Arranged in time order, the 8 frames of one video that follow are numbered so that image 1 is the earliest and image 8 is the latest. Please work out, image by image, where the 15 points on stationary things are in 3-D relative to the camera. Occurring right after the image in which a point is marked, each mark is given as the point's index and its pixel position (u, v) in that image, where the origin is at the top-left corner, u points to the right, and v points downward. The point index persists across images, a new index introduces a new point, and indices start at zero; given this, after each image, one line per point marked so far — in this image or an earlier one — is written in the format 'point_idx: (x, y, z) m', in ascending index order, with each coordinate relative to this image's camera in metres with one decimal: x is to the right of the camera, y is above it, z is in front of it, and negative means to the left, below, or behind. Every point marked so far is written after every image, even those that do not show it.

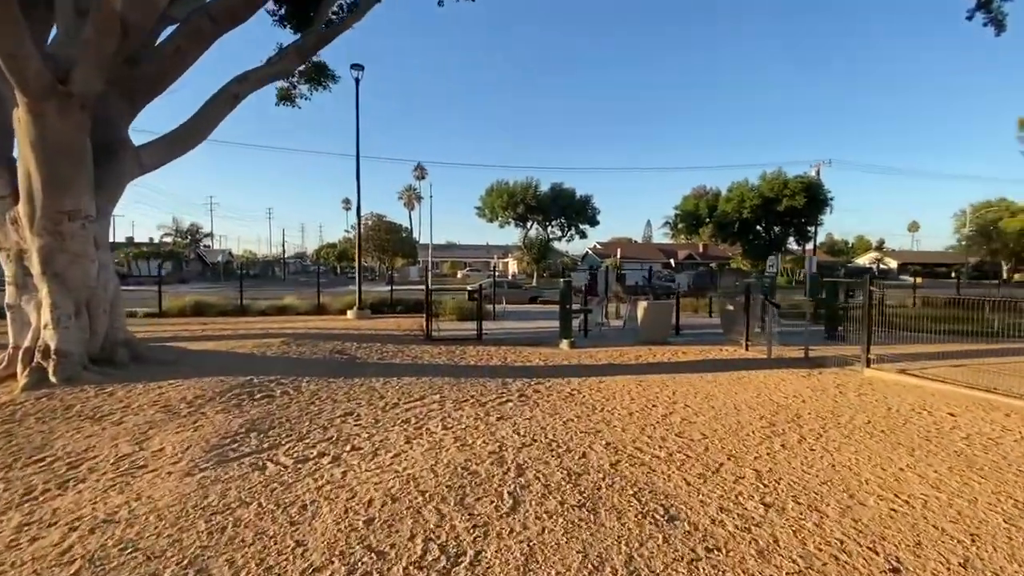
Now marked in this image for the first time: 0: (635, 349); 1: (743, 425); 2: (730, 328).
0: (+3.1, -1.6, +12.2) m
1: (+2.9, -1.7, +6.0) m
2: (+6.6, -1.3, +14.5) m
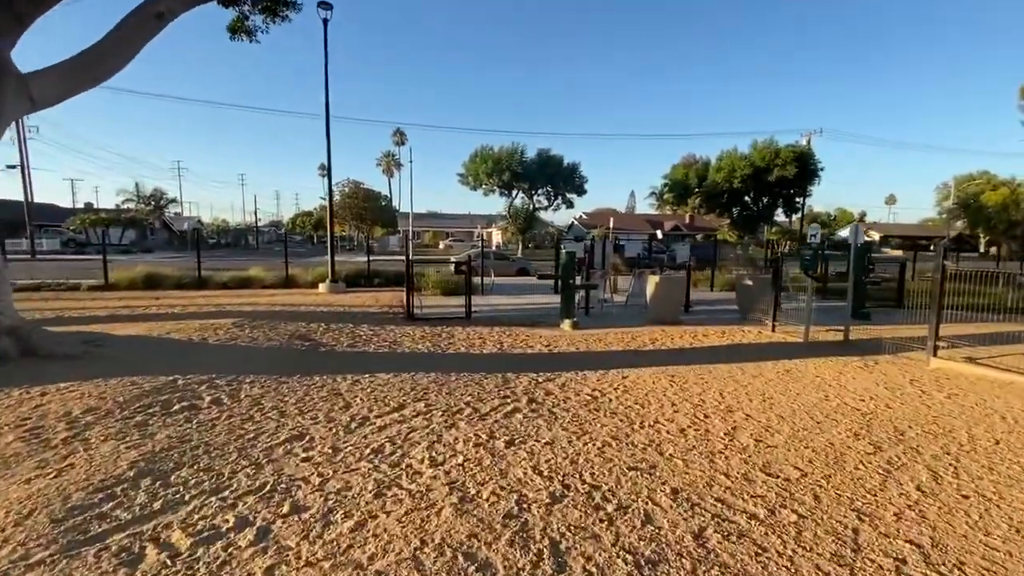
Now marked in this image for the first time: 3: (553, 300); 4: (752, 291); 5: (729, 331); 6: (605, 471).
0: (+3.0, -1.0, +10.6) m
1: (+3.0, -1.5, +4.4) m
2: (+6.4, -0.6, +13.0) m
3: (+1.3, -0.4, +15.3) m
4: (+6.4, -0.1, +12.9) m
5: (+4.9, -1.0, +10.9) m
6: (+0.7, -1.4, +3.8) m
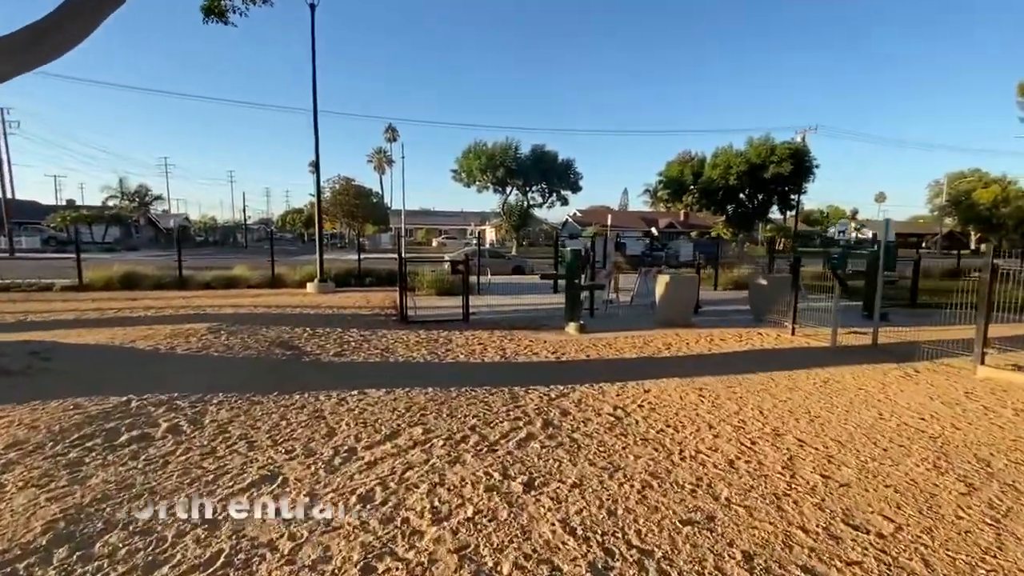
0: (+3.1, -1.0, +9.9) m
1: (+3.1, -1.5, +3.7) m
2: (+6.4, -0.5, +12.3) m
3: (+1.2, -0.4, +14.5) m
4: (+6.4, -0.1, +12.2) m
5: (+5.0, -1.0, +10.2) m
6: (+0.9, -1.5, +3.0) m
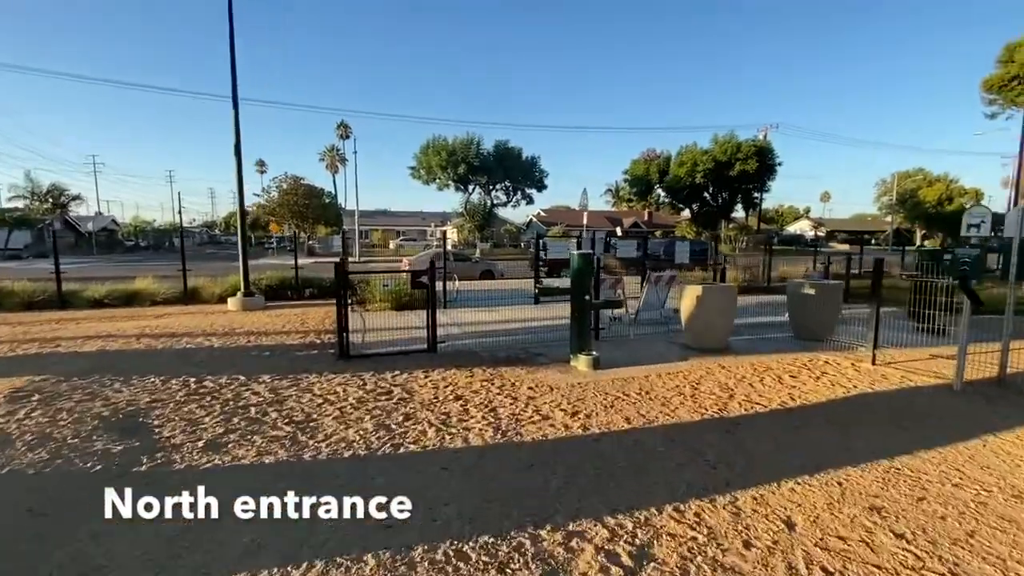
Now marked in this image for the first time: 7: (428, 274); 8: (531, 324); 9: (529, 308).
0: (+2.9, -1.3, +7.1) m
1: (+3.5, -1.8, +0.9) m
2: (+6.0, -0.8, +9.8) m
3: (+0.7, -0.7, +11.5) m
4: (+6.1, -0.3, +9.6) m
5: (+4.8, -1.3, +7.6) m
6: (+1.3, -1.8, +0.1) m
7: (-1.5, +0.2, +8.5) m
8: (+0.4, -0.8, +10.8) m
9: (+0.5, -0.5, +12.8) m
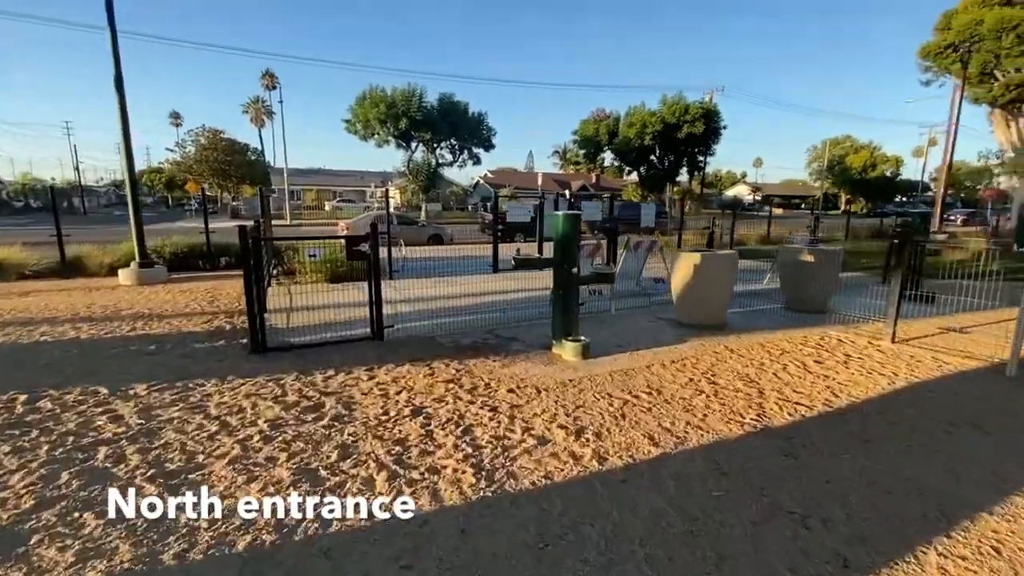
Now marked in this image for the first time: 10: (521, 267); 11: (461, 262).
0: (+2.6, -0.9, +5.8) m
1: (+3.9, -1.8, -0.2) m
2: (+5.3, -0.1, +8.8) m
3: (-0.1, -0.1, +9.9) m
4: (+5.4, +0.3, +8.6) m
5: (+4.4, -0.8, +6.5) m
6: (+1.8, -2.0, -1.2) m
7: (-2.0, +0.6, +6.7) m
8: (-0.3, -0.2, +9.2) m
9: (-0.5, +0.2, +11.2) m
10: (+0.1, +0.2, +6.1) m
11: (-1.5, +0.8, +14.2) m
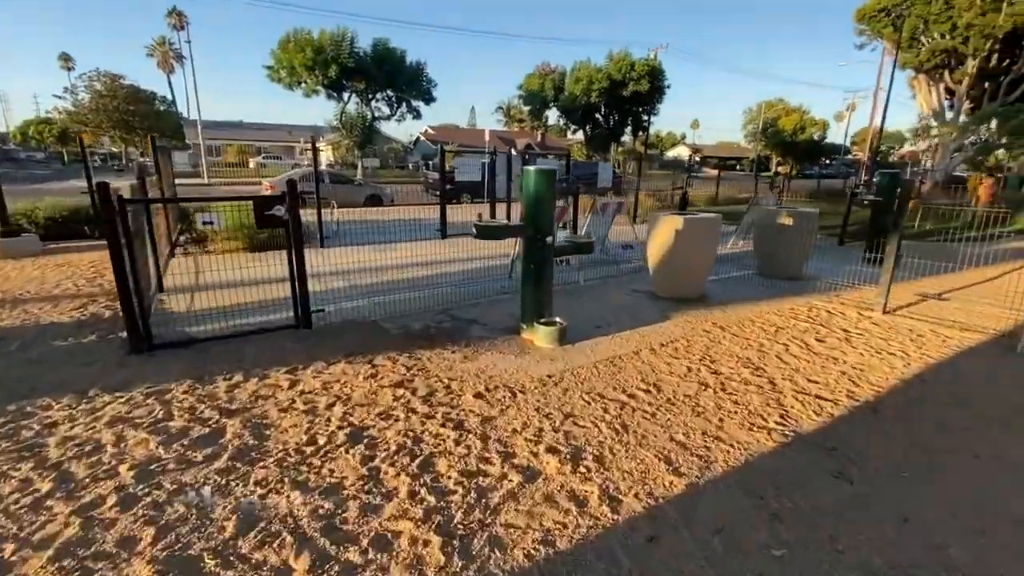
0: (+2.2, -0.6, +5.1) m
1: (+4.2, -2.0, -0.7) m
2: (+4.6, +0.4, +8.3) m
3: (-1.0, +0.5, +8.7) m
4: (+4.7, +0.9, +8.1) m
5: (+3.9, -0.4, +5.9) m
6: (+2.2, -2.2, -2.0) m
7: (-2.4, +0.9, +5.2) m
8: (-1.1, +0.3, +8.0) m
9: (-1.5, +0.9, +9.9) m
10: (-0.3, +0.5, +5.0) m
11: (-2.8, +1.6, +12.7) m
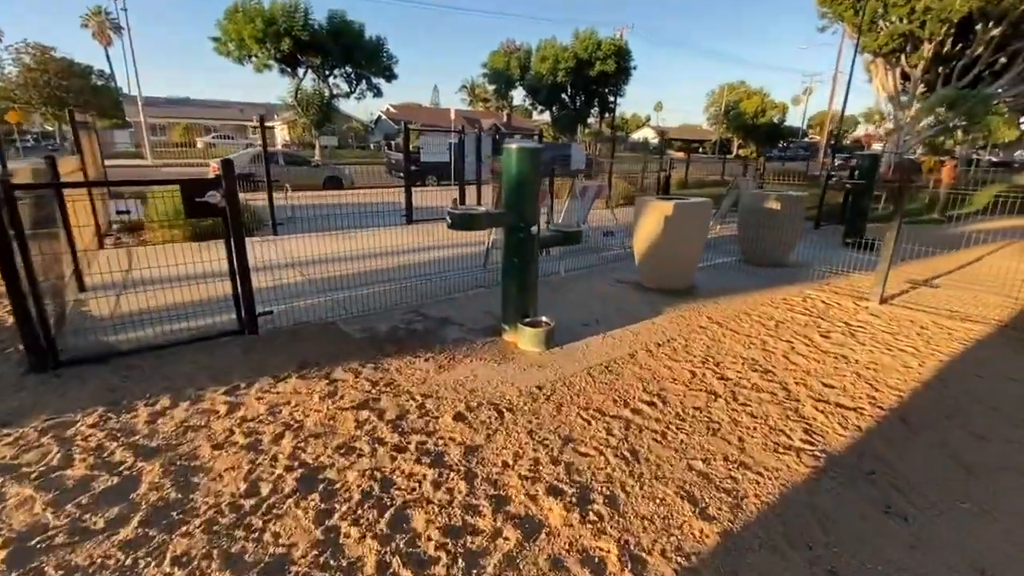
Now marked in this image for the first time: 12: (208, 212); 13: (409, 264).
0: (+2.0, -0.6, +4.6) m
1: (+4.4, -2.1, -0.9) m
2: (+4.2, +0.7, +7.9) m
3: (-1.4, +0.6, +8.0) m
4: (+4.3, +1.1, +7.7) m
5: (+3.7, -0.3, +5.6) m
6: (+2.5, -2.4, -2.3) m
7: (-2.6, +0.9, +4.4) m
8: (-1.4, +0.4, +7.3) m
9: (-2.0, +1.0, +9.1) m
10: (-0.5, +0.5, +4.3) m
11: (-3.5, +1.9, +11.8) m
12: (-2.8, +0.7, +4.4) m
13: (-1.5, +0.4, +7.3) m
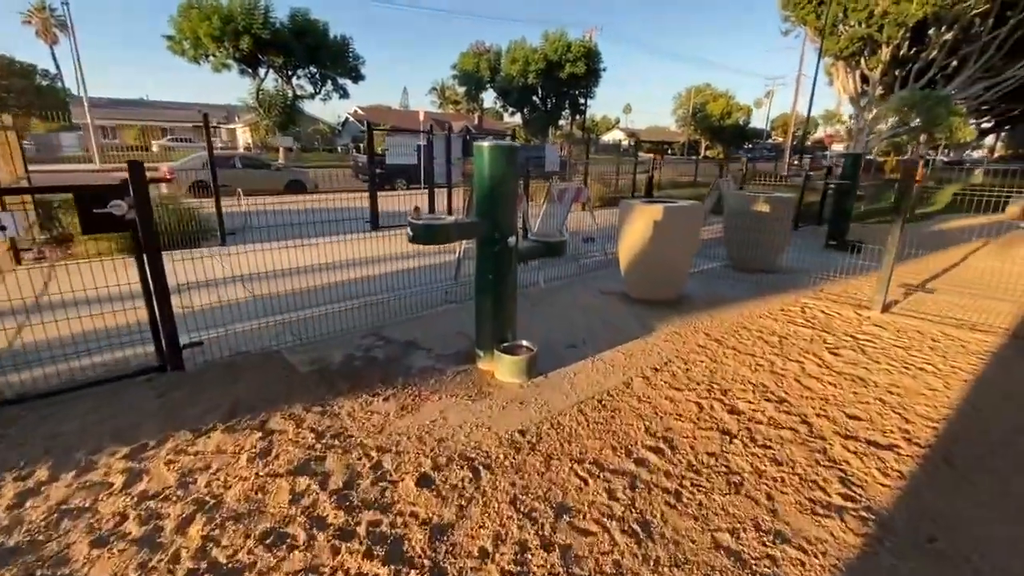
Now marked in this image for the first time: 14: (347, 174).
0: (+1.8, -0.7, +4.1) m
1: (+4.5, -2.2, -1.4) m
2: (+3.8, +0.5, +7.5) m
3: (-1.8, +0.4, +7.3) m
4: (+3.9, +1.0, +7.3) m
5: (+3.4, -0.4, +5.1) m
6: (+2.8, -2.5, -2.8) m
7: (-2.8, +0.7, +3.6) m
8: (-1.8, +0.2, +6.6) m
9: (-2.5, +0.8, +8.4) m
10: (-0.7, +0.3, +3.7) m
11: (-4.1, +1.6, +11.0) m
12: (-3.0, +0.5, +3.7) m
13: (-1.9, +0.2, +6.6) m
14: (-6.8, +4.6, +19.7) m
